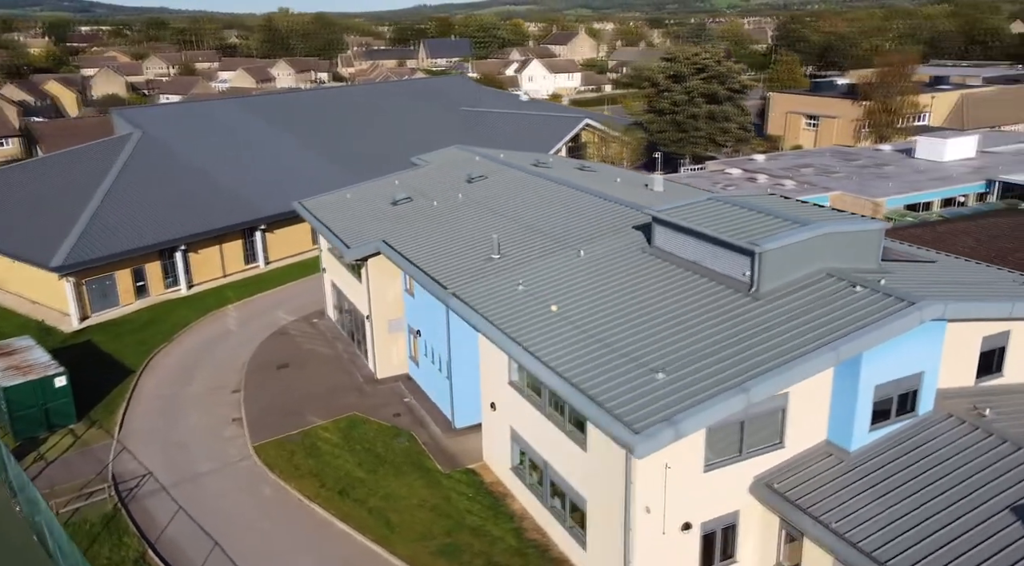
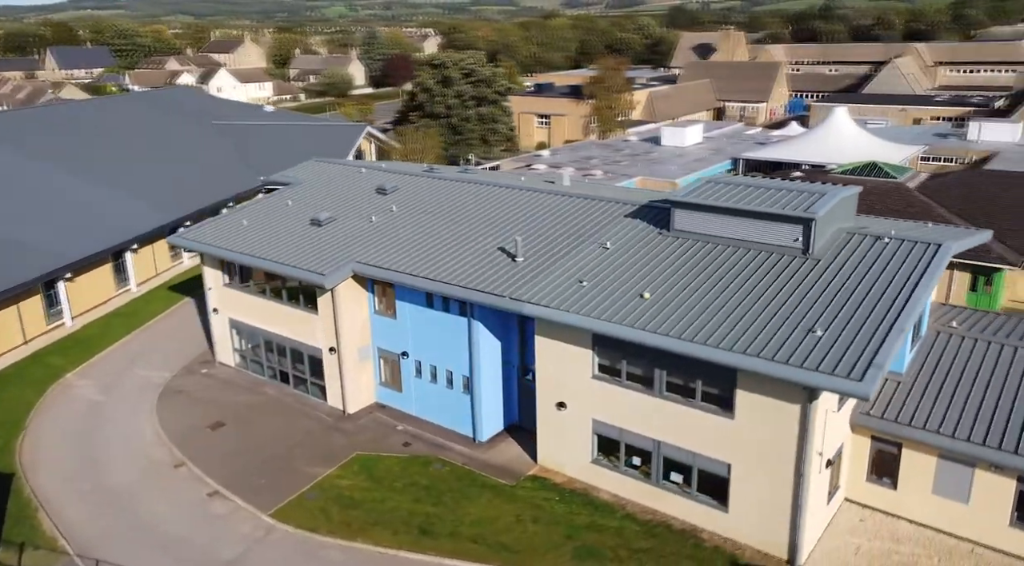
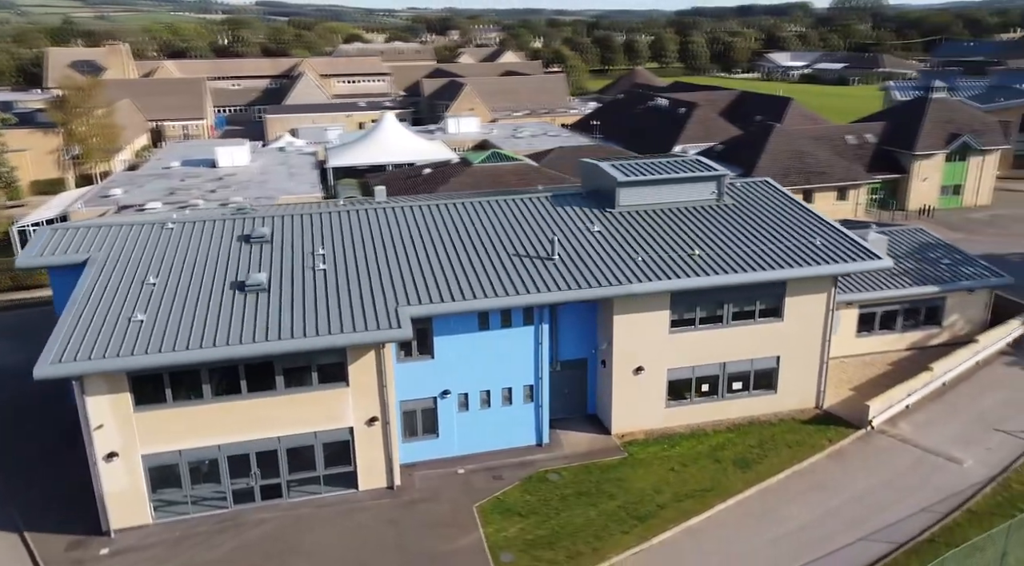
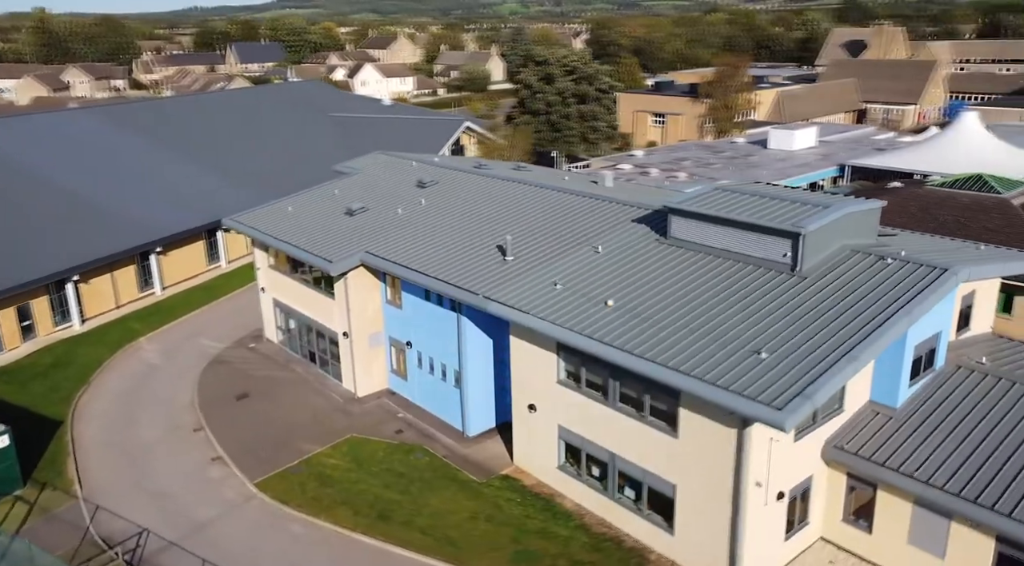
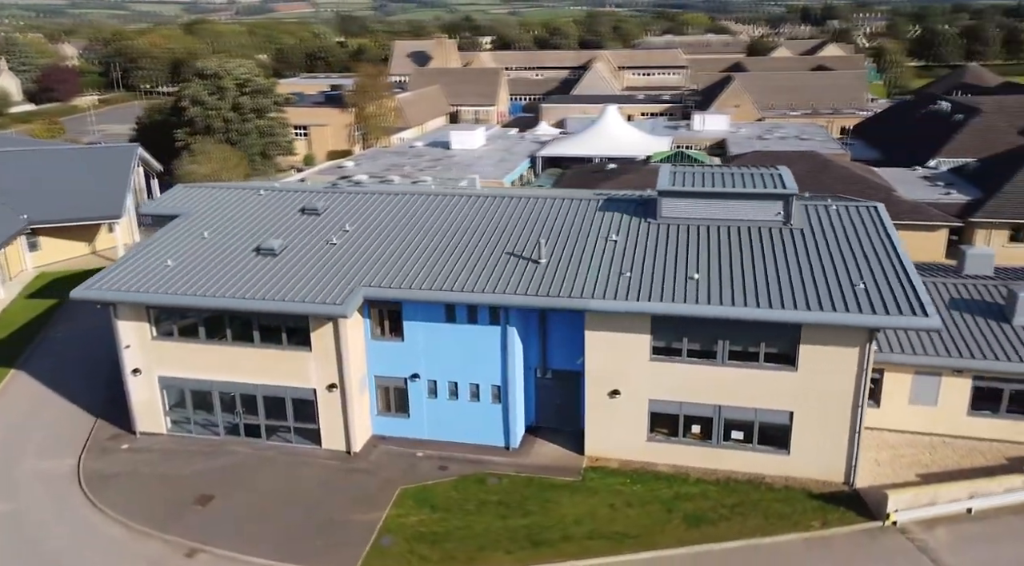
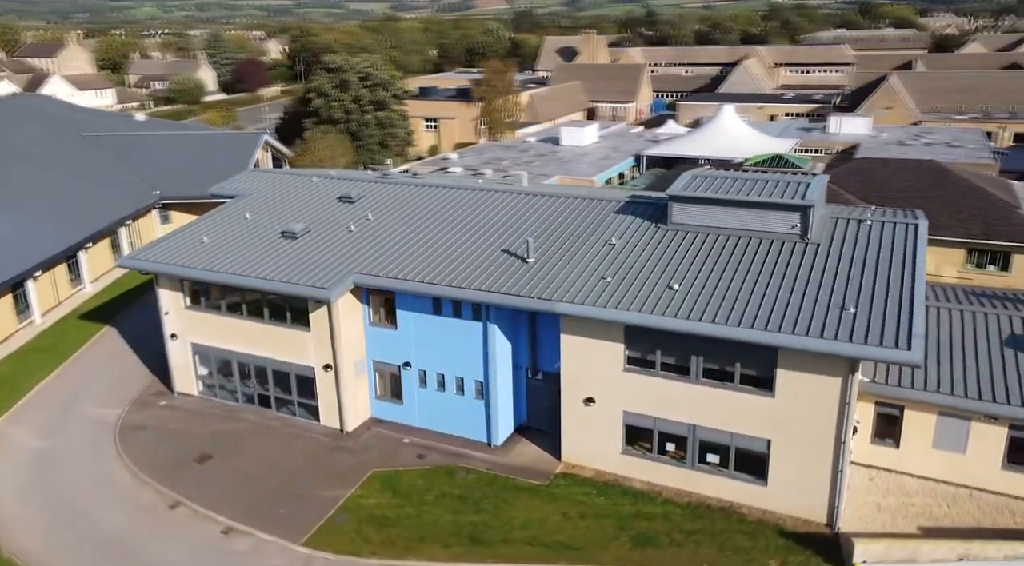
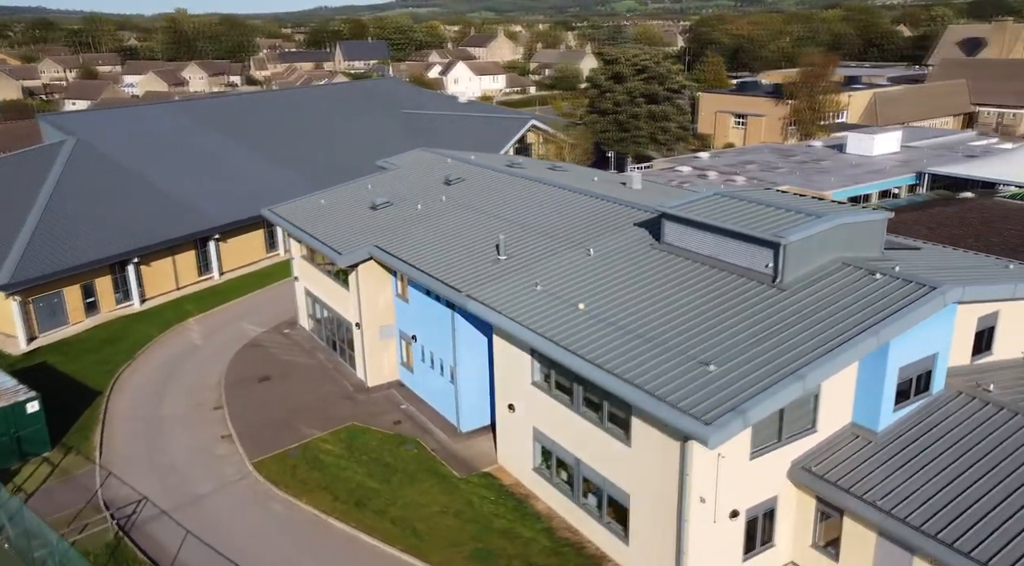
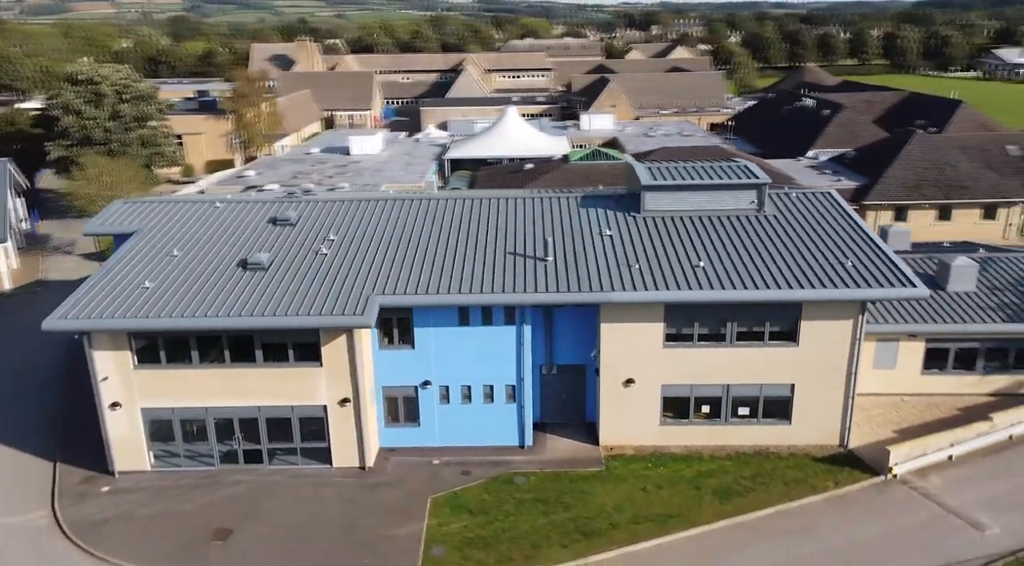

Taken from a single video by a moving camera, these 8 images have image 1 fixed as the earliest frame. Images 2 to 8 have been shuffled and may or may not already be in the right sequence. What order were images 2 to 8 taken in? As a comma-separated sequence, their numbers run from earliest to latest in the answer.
7, 4, 2, 6, 5, 8, 3
